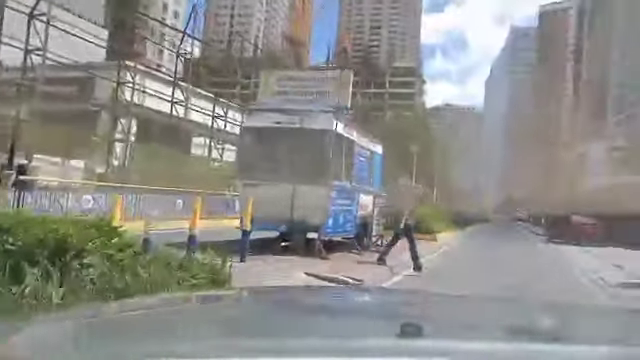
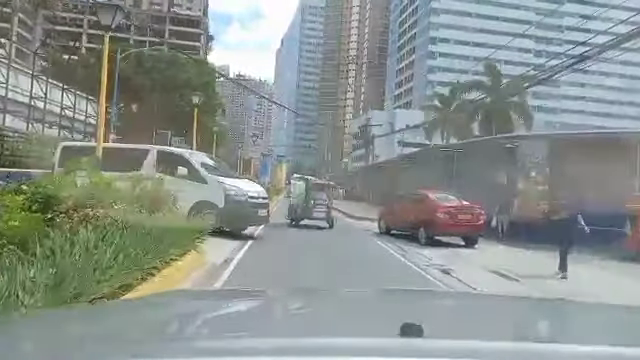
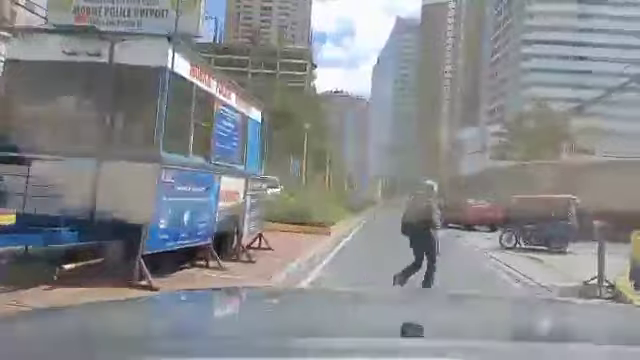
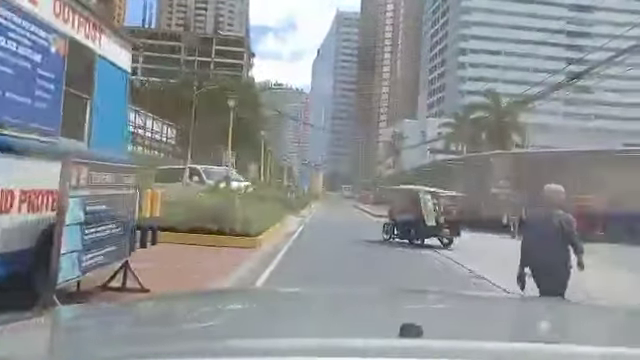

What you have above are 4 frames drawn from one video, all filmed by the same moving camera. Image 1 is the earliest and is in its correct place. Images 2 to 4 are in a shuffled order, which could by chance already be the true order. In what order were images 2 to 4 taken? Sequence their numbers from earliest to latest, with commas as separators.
3, 4, 2
